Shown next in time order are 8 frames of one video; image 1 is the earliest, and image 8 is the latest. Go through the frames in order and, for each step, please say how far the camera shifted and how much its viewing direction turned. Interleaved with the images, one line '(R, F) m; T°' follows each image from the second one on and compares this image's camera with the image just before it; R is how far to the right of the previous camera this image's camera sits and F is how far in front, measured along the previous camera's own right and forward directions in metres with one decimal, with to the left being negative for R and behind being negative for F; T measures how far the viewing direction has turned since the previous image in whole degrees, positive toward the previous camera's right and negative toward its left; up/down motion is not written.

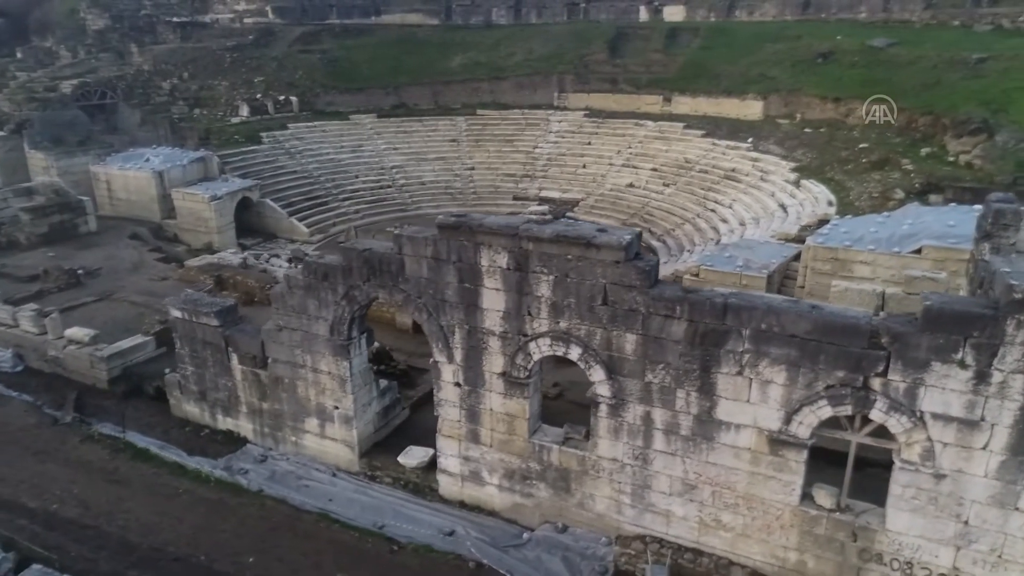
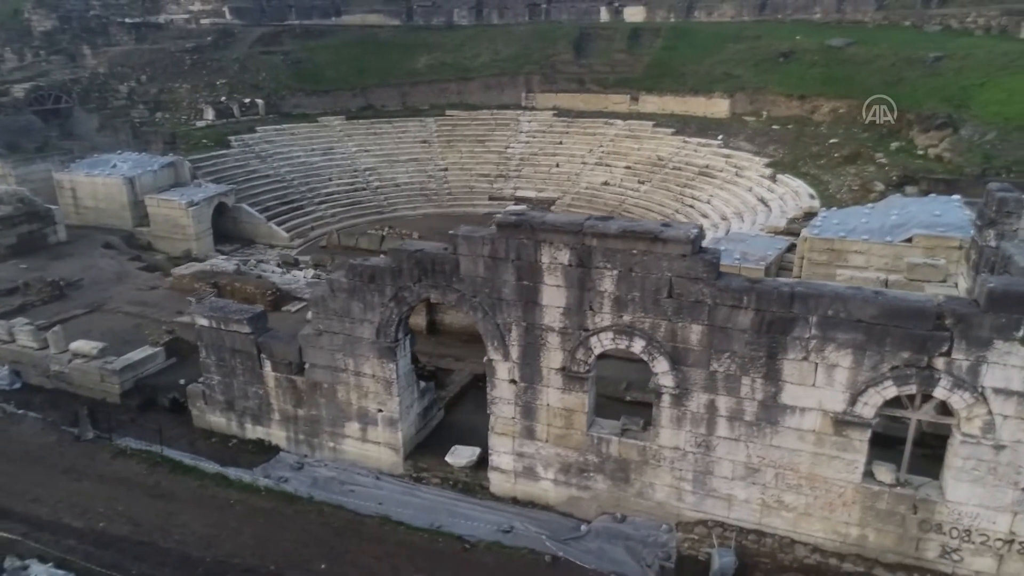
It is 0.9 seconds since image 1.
(-1.4, -0.1) m; +5°
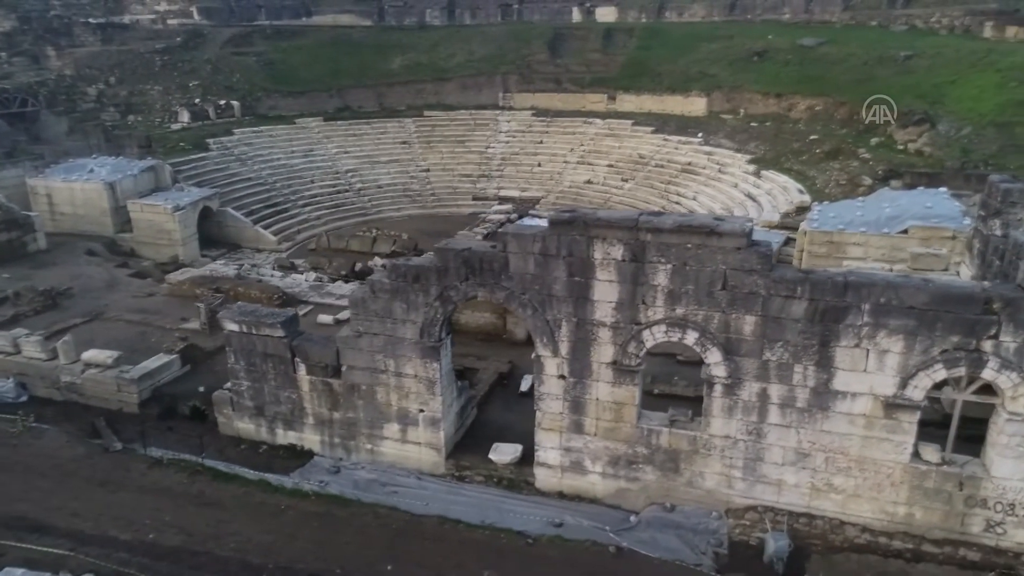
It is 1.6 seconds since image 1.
(-1.2, 0.0) m; +3°
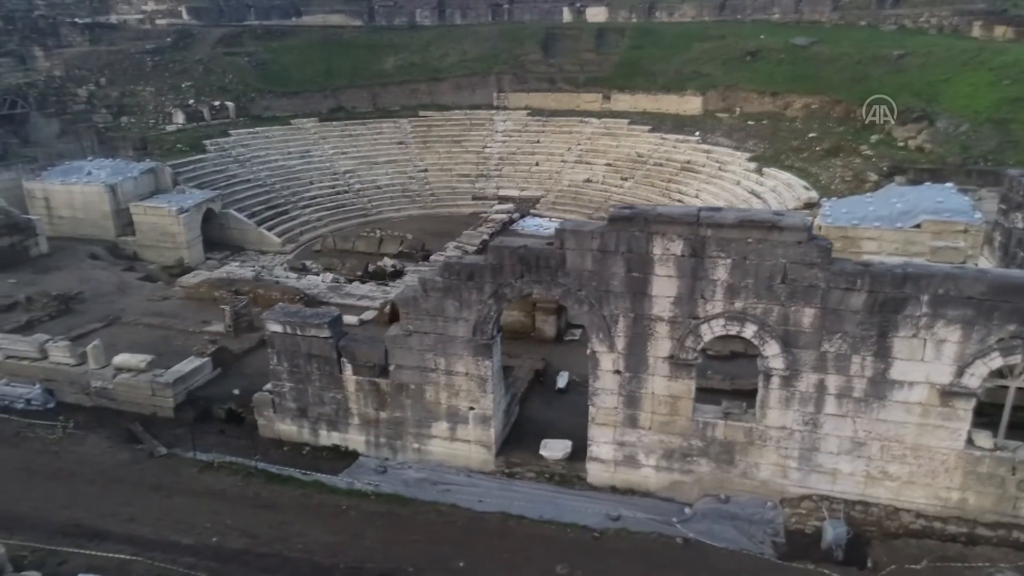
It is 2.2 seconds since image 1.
(-1.1, 0.0) m; +2°
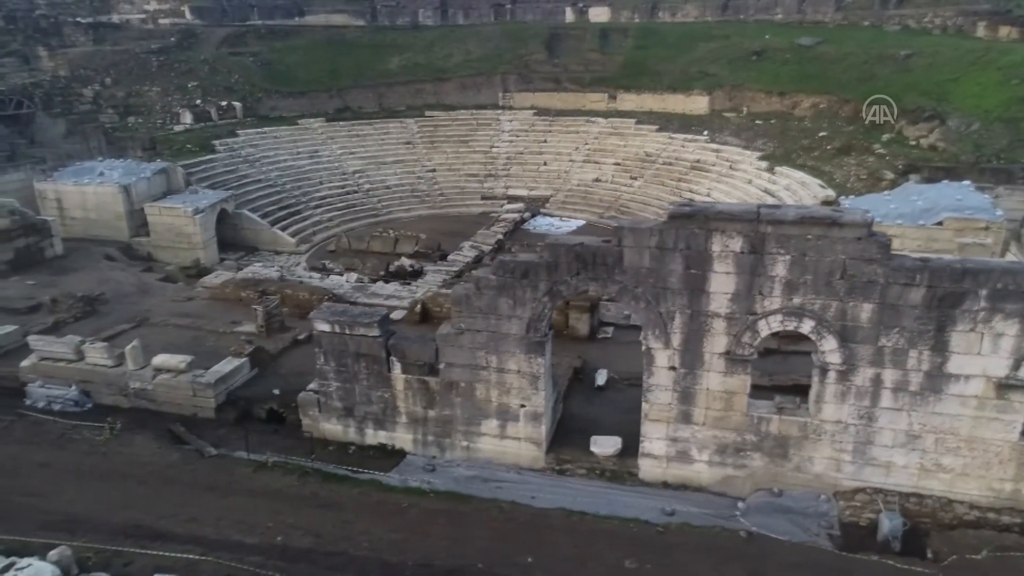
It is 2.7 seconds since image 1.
(-0.9, 0.0) m; +1°
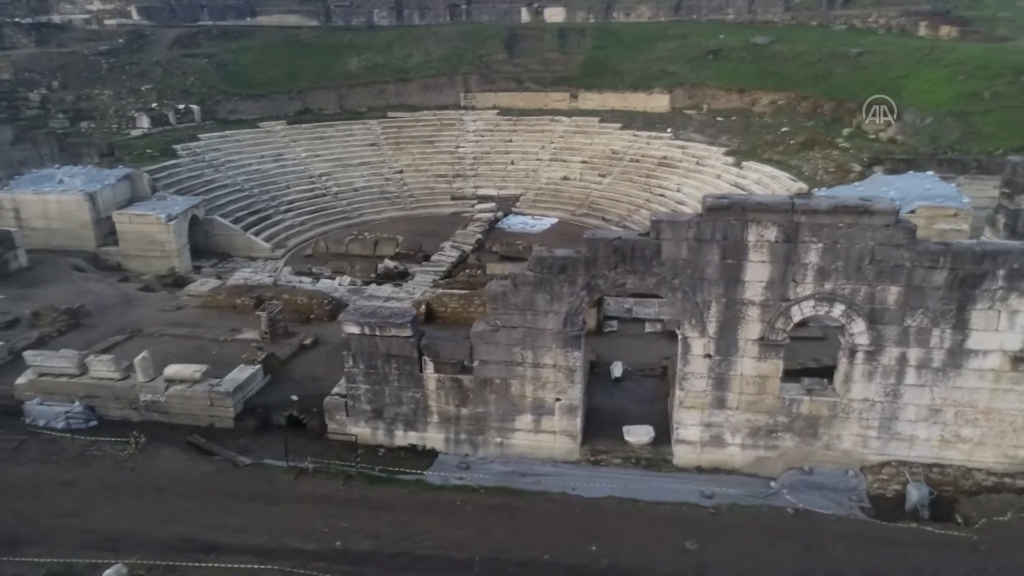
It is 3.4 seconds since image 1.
(-1.3, -0.1) m; +5°
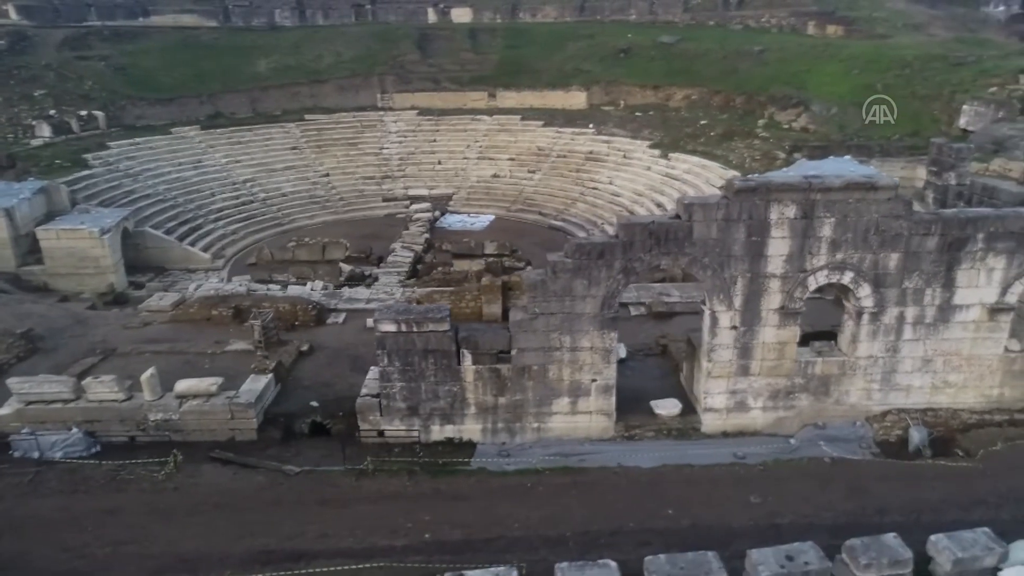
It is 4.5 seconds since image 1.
(-2.3, -0.1) m; +9°
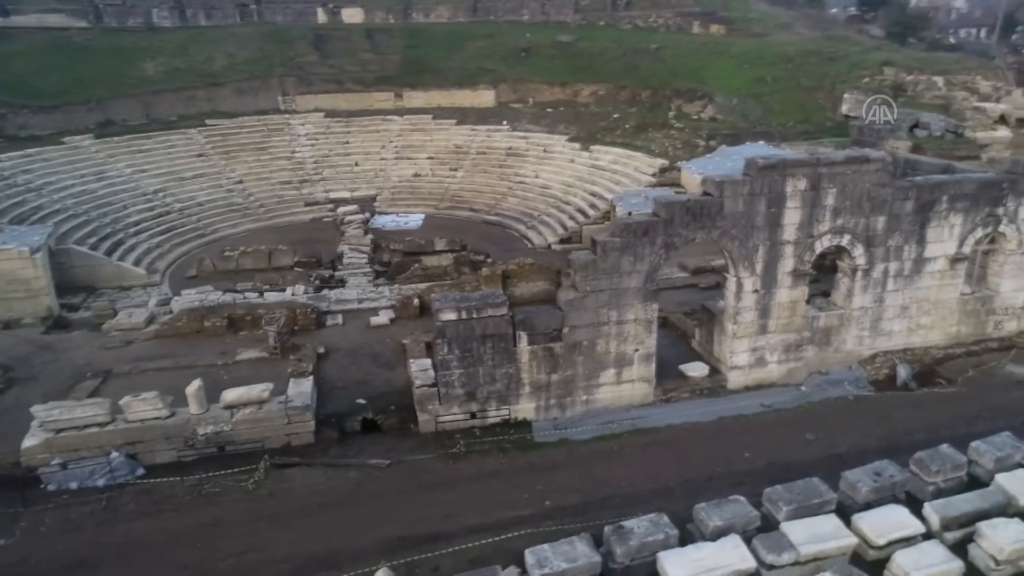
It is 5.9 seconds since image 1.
(-3.0, -0.2) m; +11°
